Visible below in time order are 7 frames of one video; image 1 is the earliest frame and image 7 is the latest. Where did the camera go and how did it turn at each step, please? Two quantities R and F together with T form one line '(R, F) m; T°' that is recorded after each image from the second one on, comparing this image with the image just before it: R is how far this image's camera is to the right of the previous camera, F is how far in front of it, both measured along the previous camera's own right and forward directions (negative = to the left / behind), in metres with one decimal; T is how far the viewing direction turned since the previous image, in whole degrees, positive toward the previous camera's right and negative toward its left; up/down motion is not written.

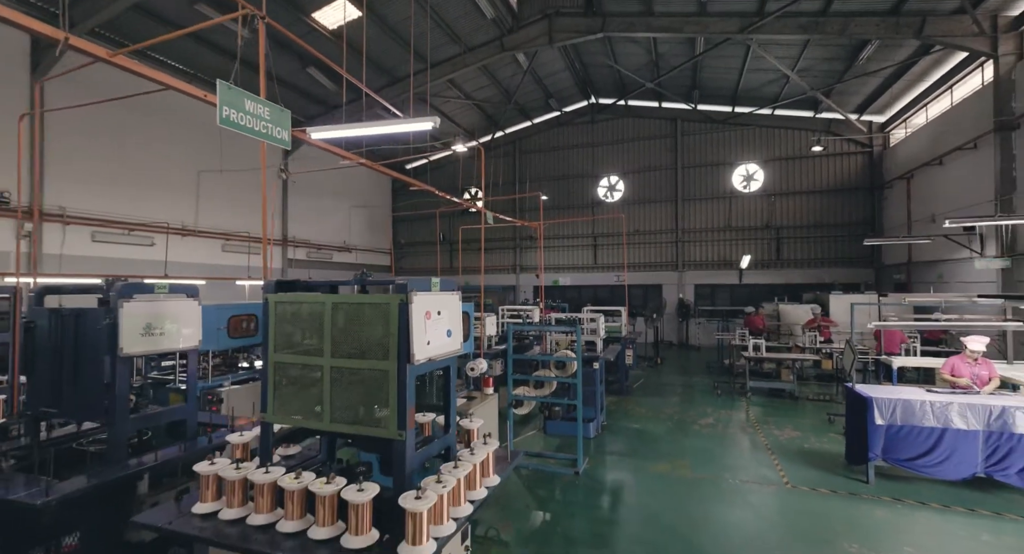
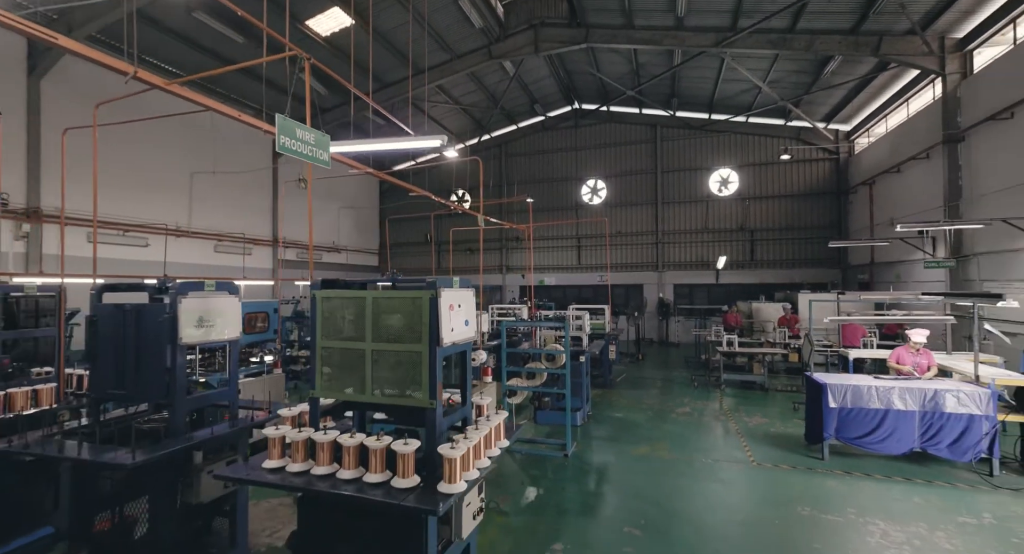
(-0.1, -0.4) m; +2°
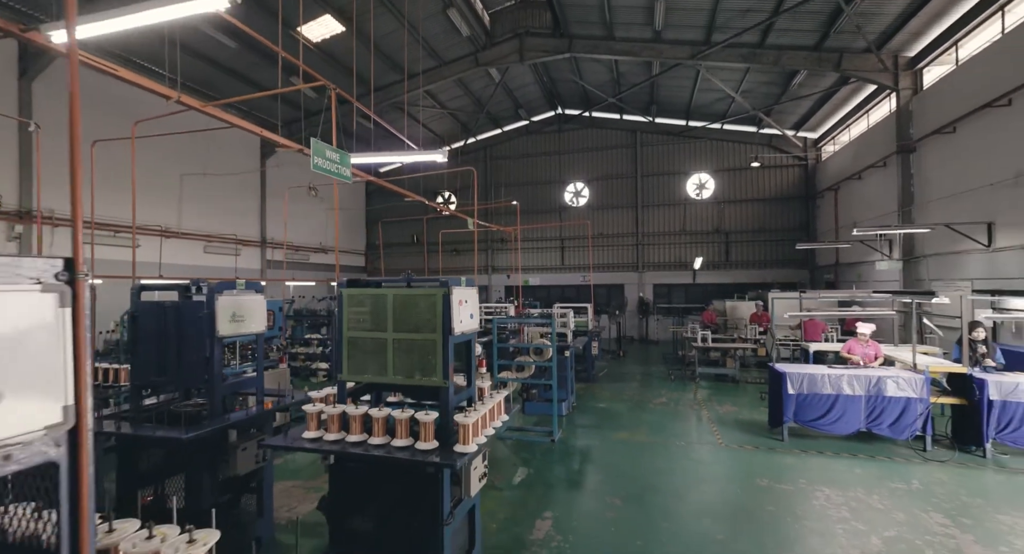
(-0.1, -0.4) m; +2°
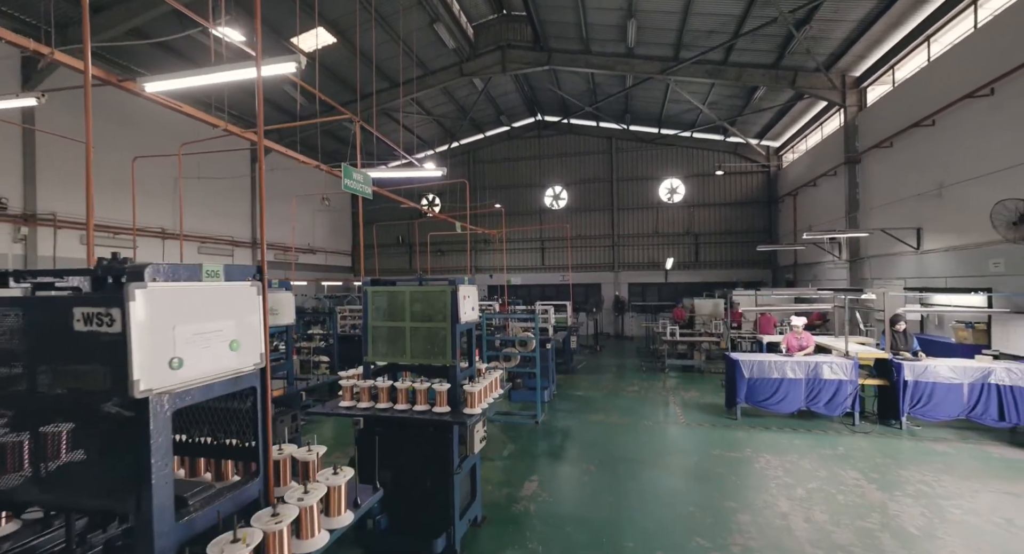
(-0.1, -0.6) m; +3°
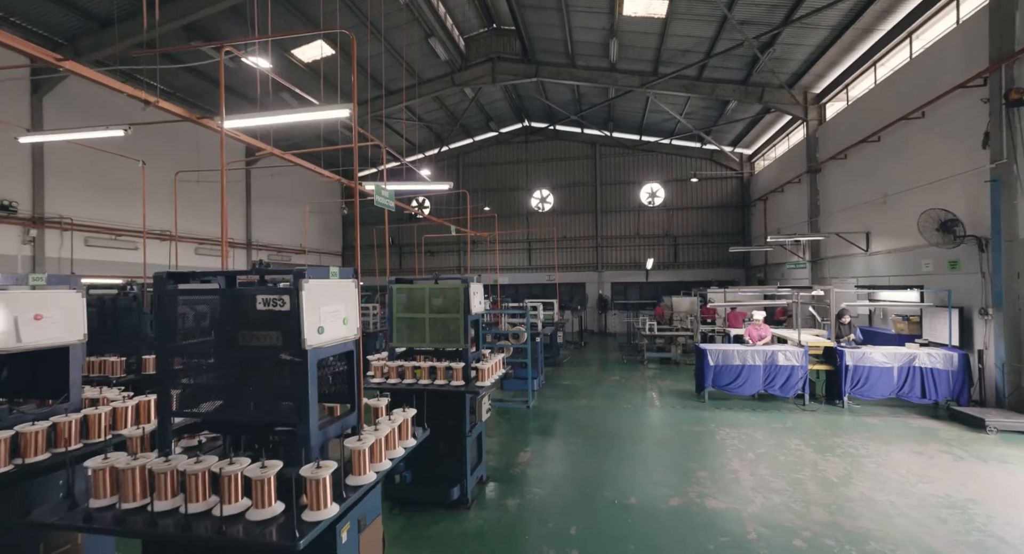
(-0.1, -0.7) m; +2°
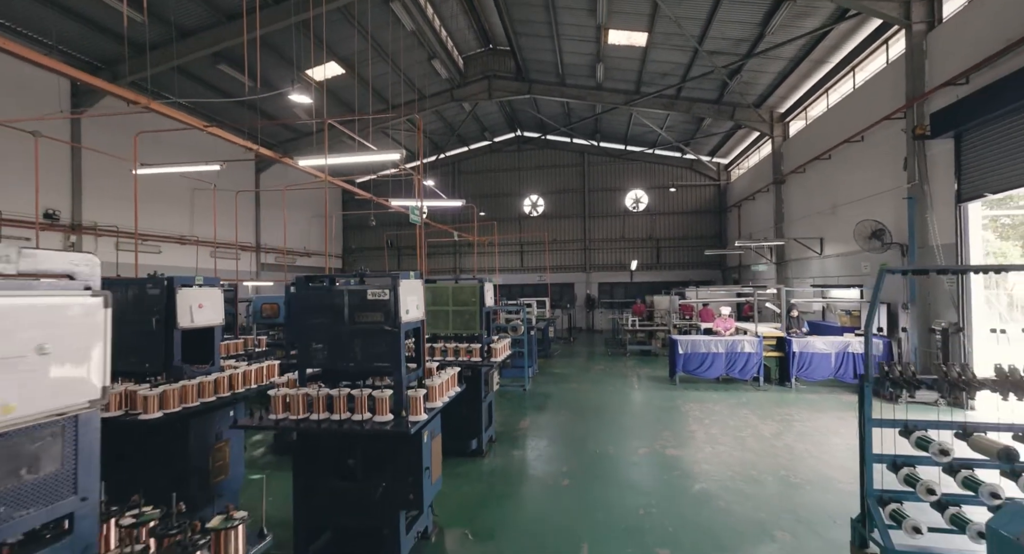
(-0.2, -1.1) m; +1°
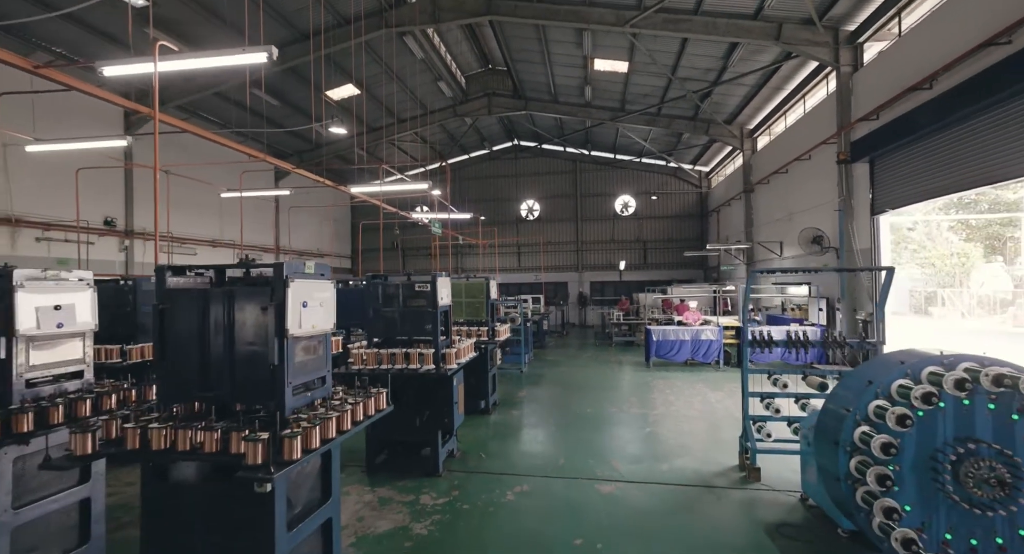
(0.0, -1.4) m; 0°
